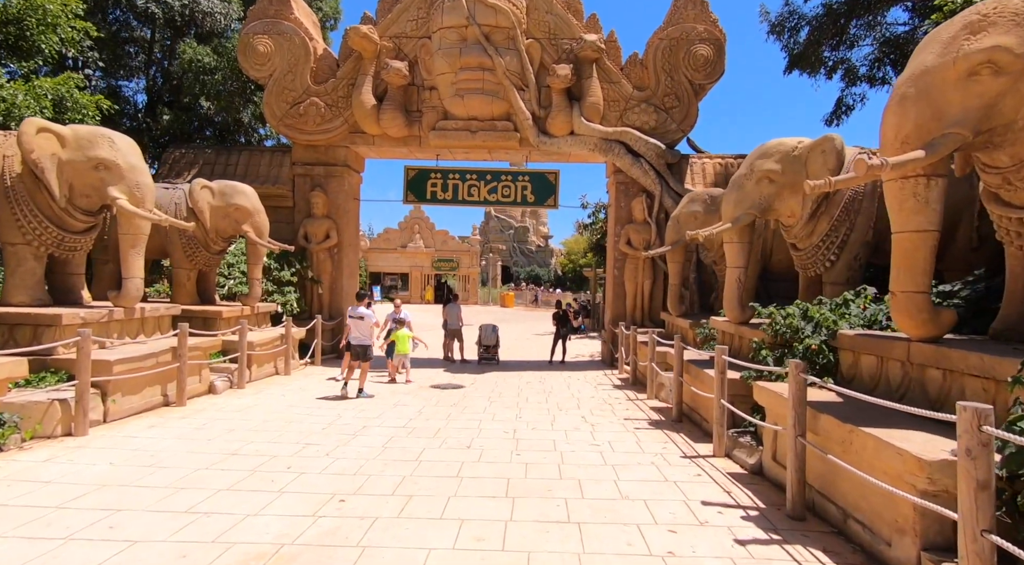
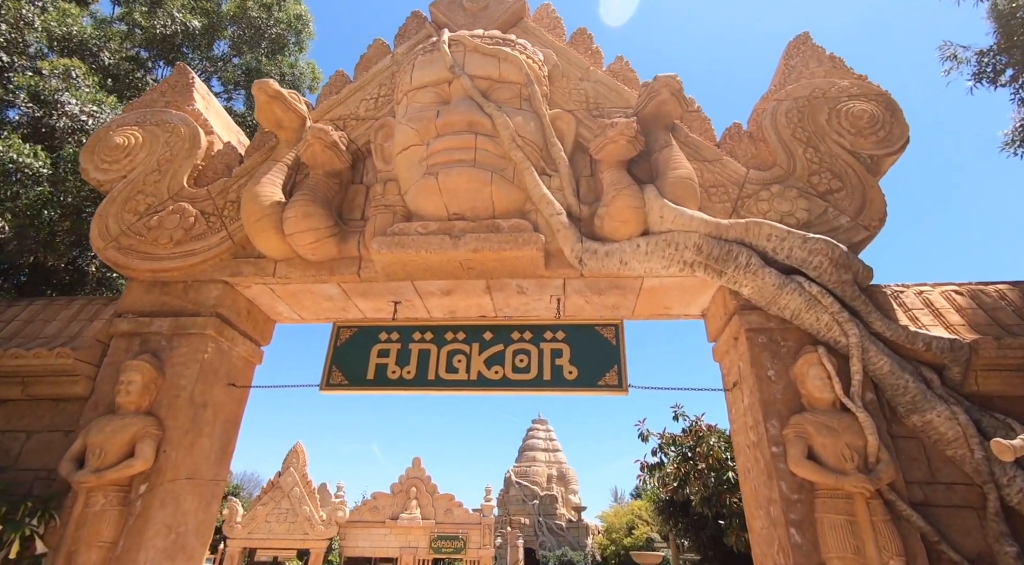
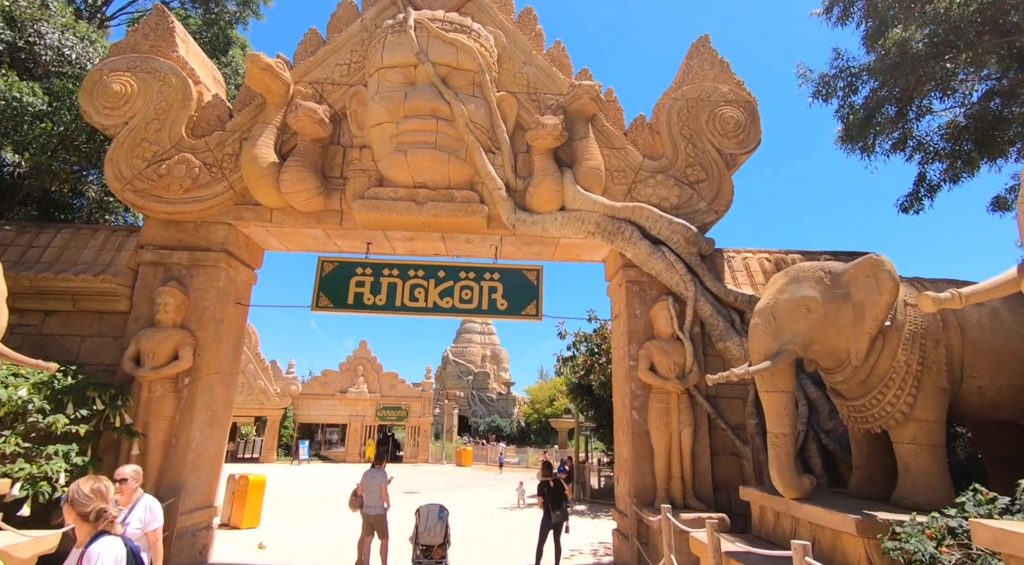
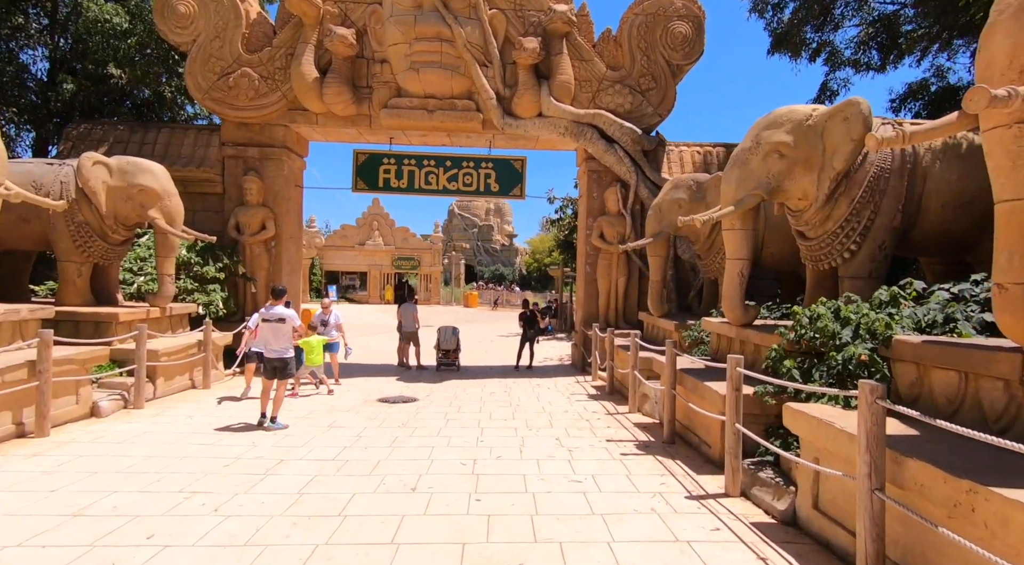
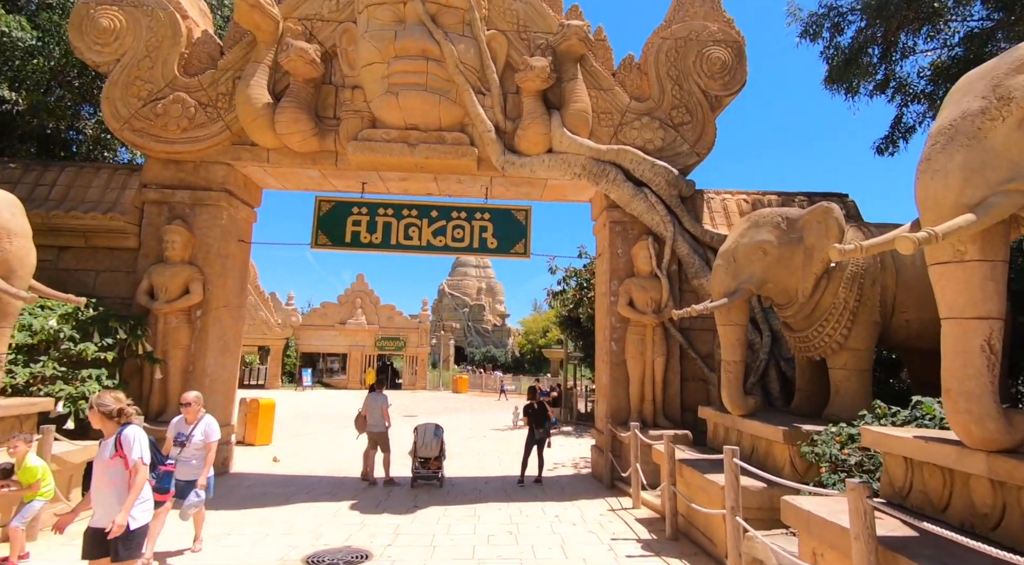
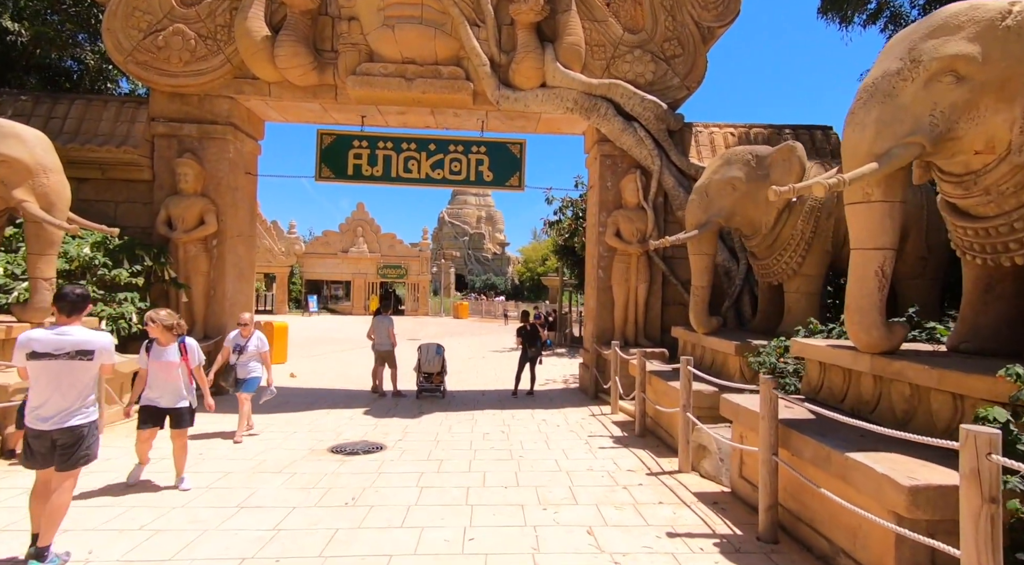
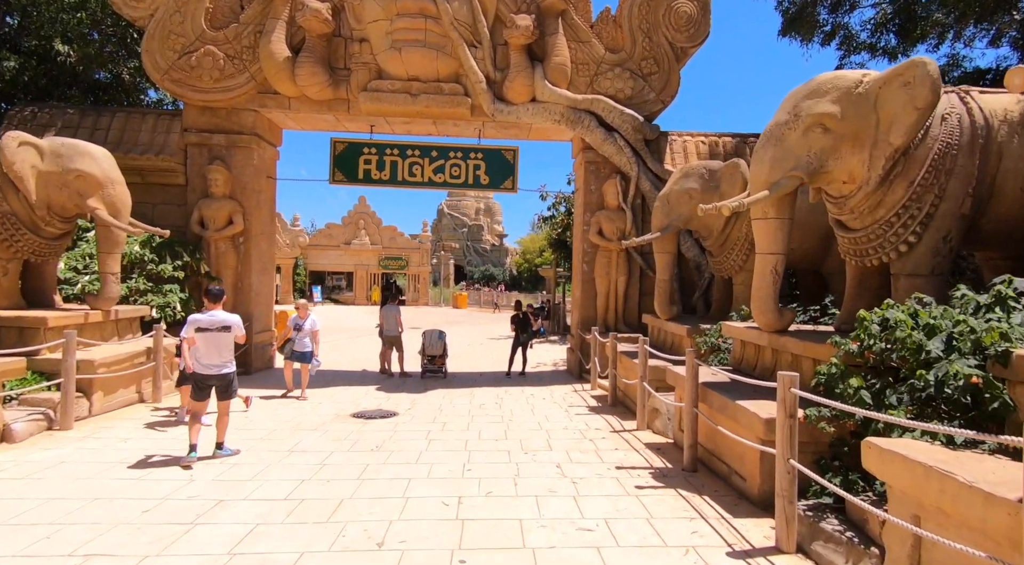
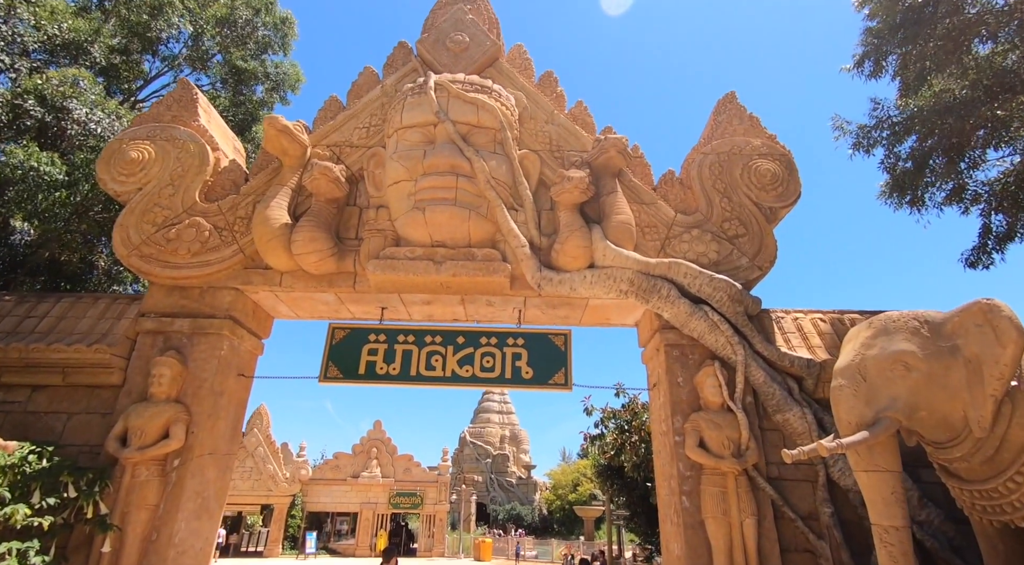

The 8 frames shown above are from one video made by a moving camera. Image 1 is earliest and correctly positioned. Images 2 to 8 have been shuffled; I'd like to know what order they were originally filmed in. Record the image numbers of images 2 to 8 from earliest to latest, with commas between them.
4, 7, 6, 5, 3, 8, 2
